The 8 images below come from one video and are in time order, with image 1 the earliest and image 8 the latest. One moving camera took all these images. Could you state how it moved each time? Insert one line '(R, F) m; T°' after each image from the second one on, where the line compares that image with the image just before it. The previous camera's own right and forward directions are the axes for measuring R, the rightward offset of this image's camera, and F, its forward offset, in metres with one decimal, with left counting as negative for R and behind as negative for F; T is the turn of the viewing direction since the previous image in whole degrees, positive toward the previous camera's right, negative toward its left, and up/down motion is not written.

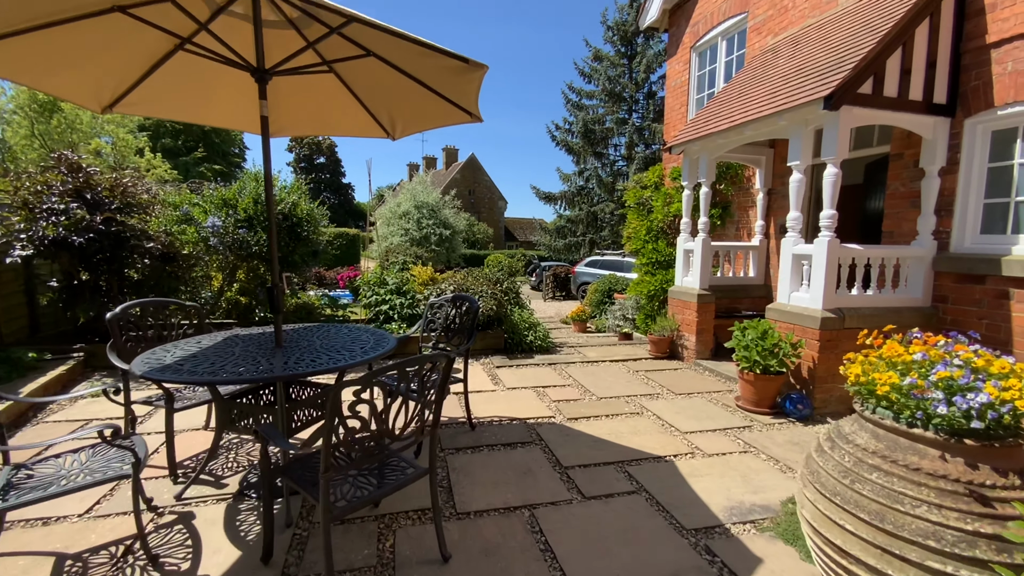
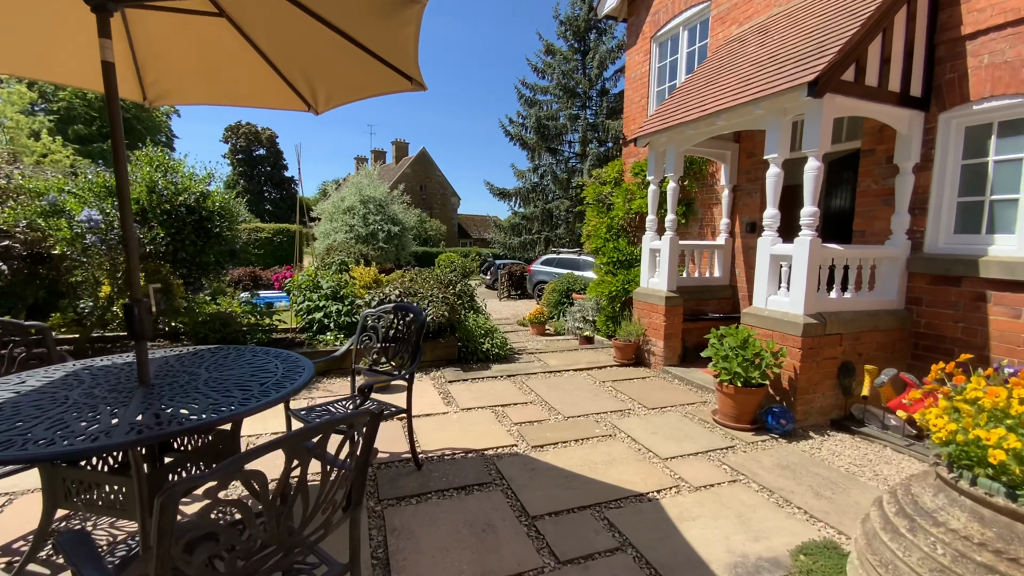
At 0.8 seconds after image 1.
(0.0, +0.6) m; +6°
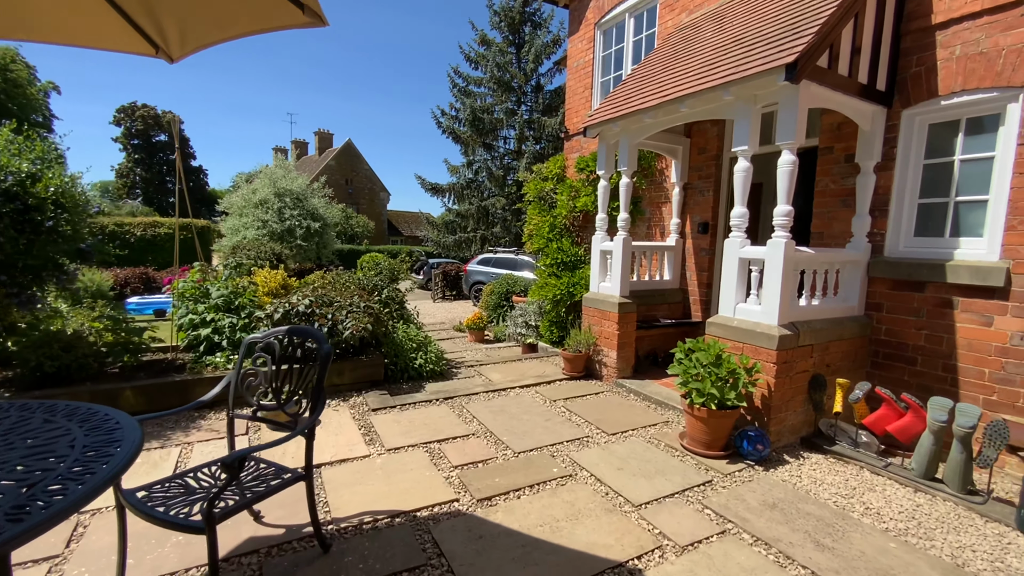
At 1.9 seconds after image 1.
(0.0, +0.7) m; +8°
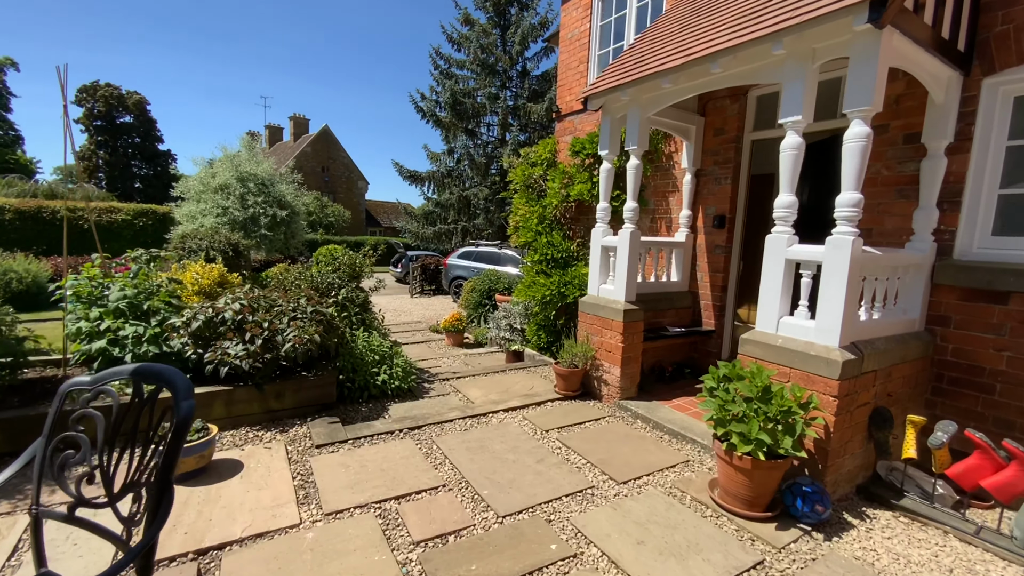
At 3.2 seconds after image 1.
(0.0, +0.9) m; +2°
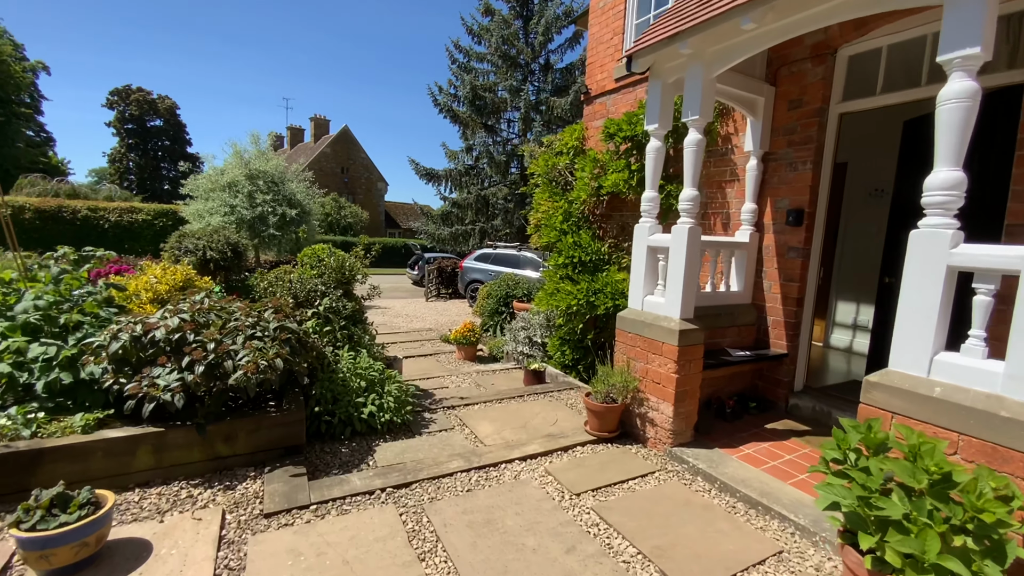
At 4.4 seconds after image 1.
(0.0, +0.9) m; -2°
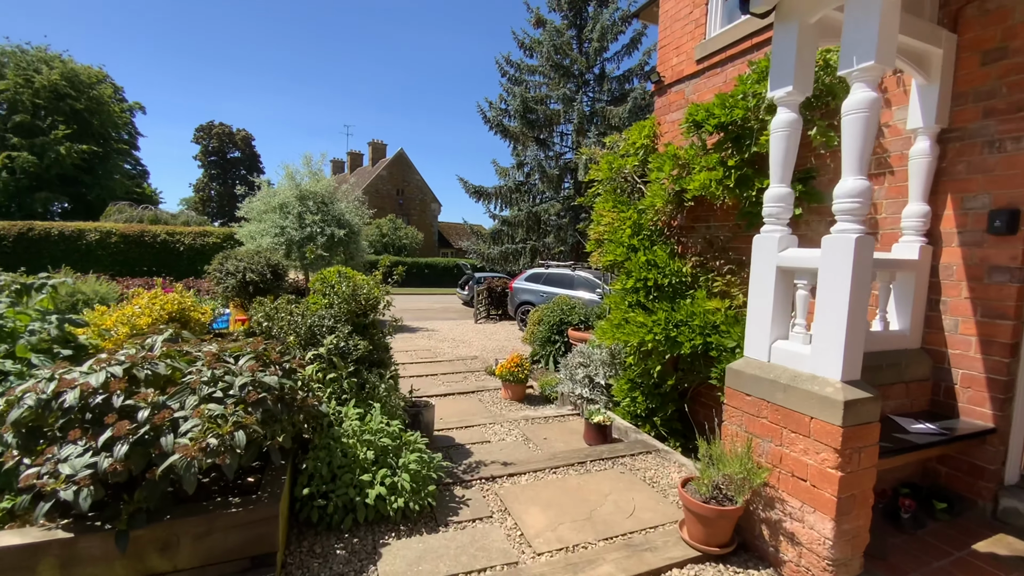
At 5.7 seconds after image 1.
(0.0, +1.0) m; -7°
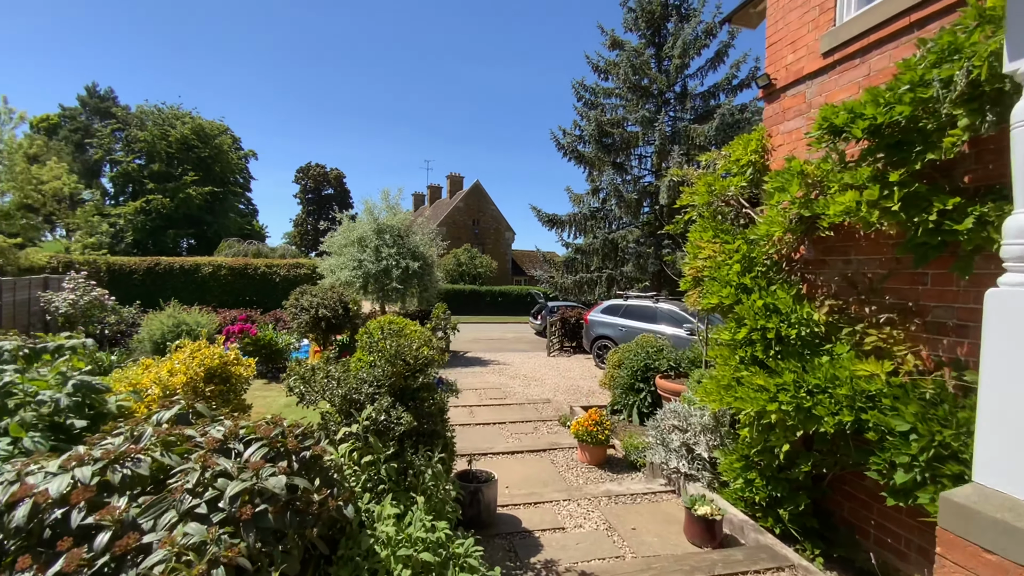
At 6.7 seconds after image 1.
(0.0, +0.7) m; -9°
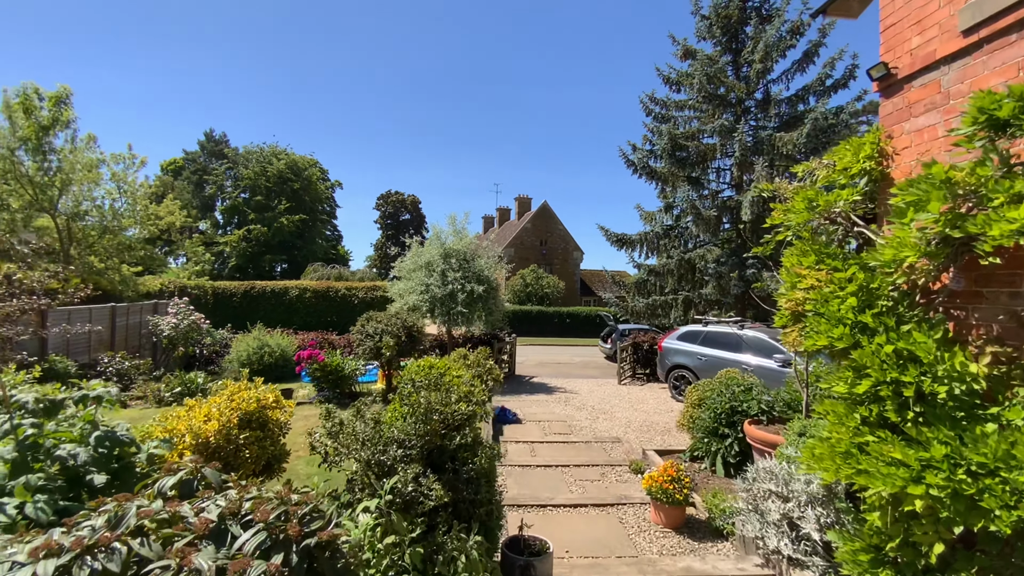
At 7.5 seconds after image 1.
(+0.1, +0.4) m; -9°
